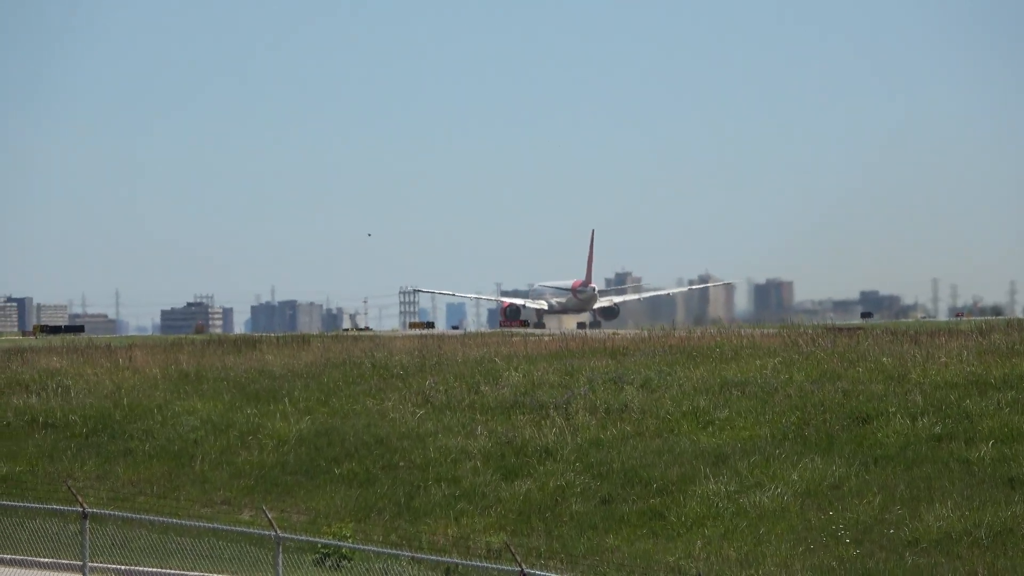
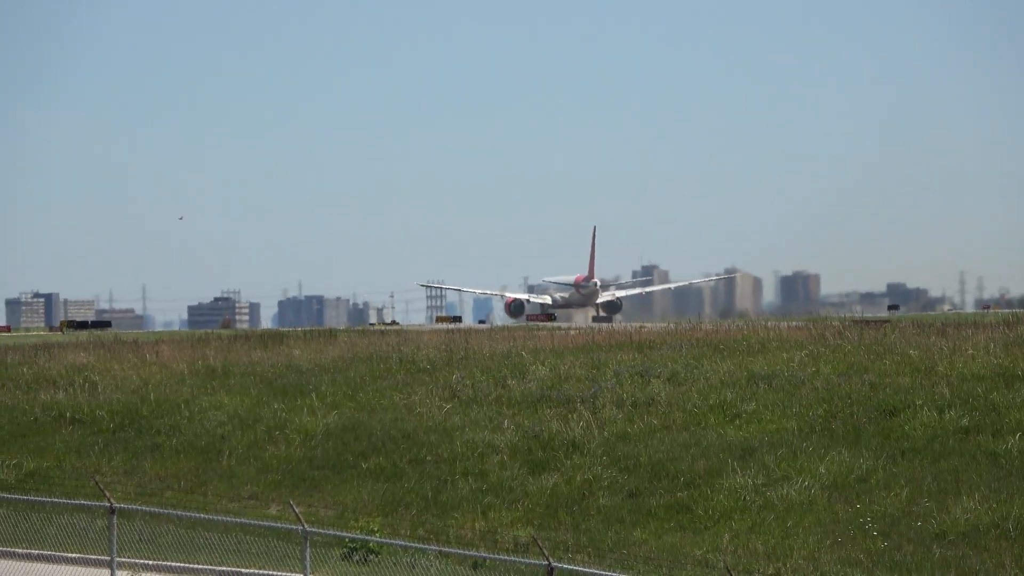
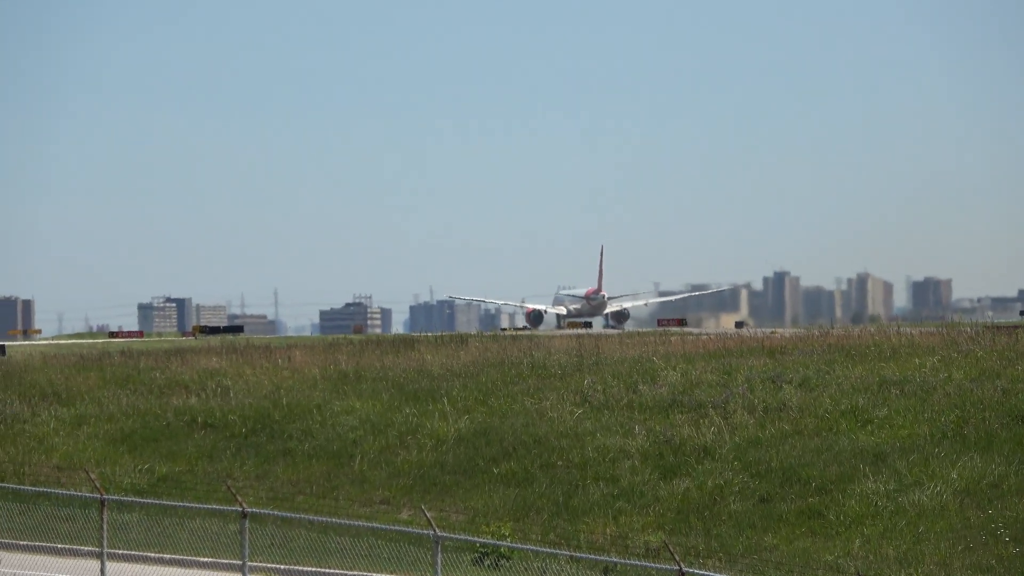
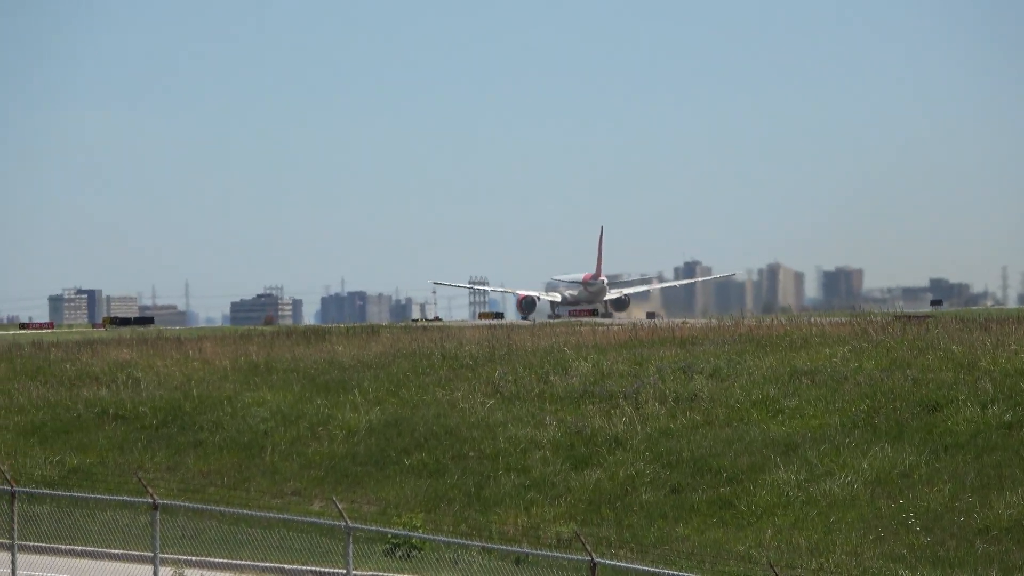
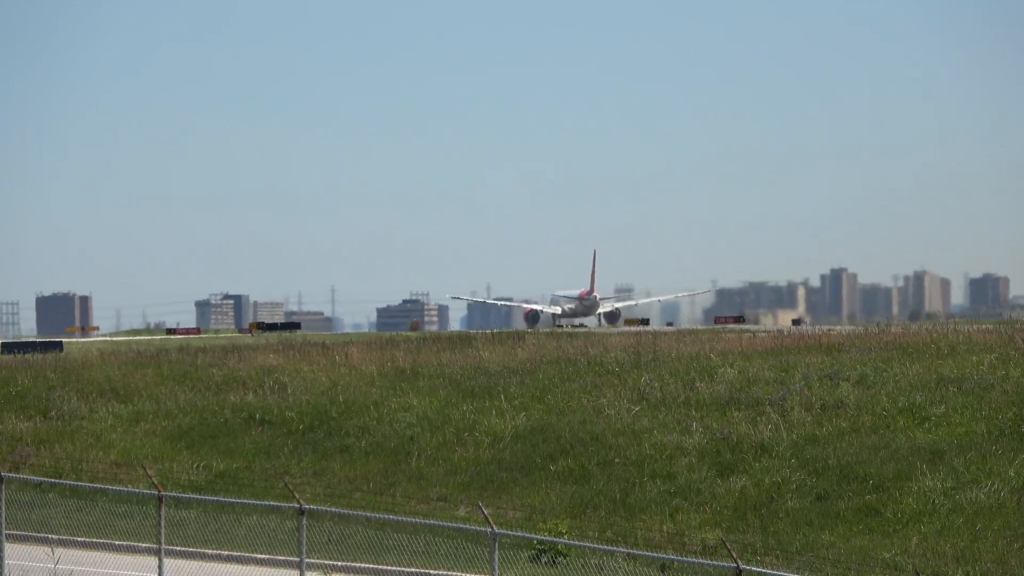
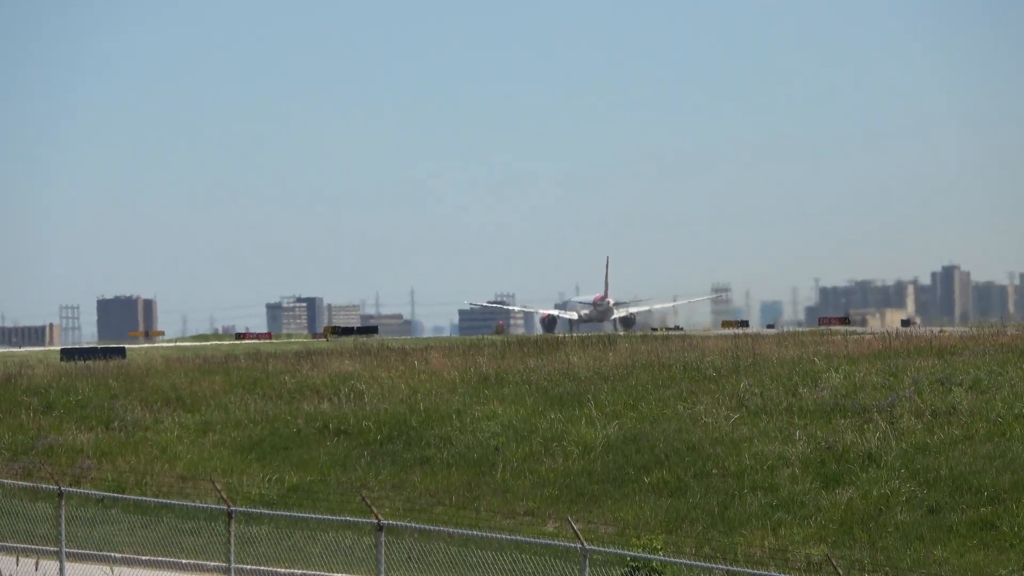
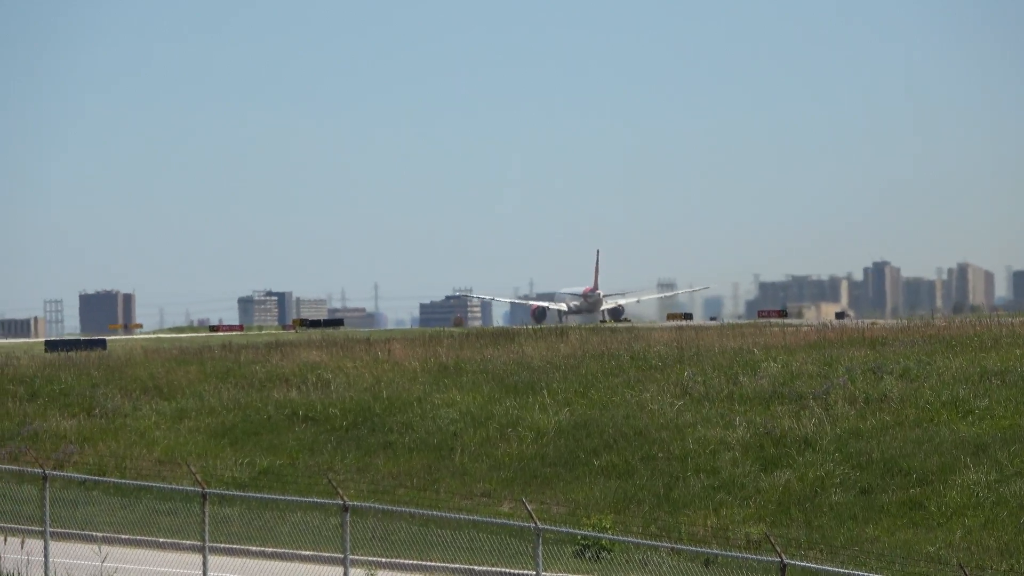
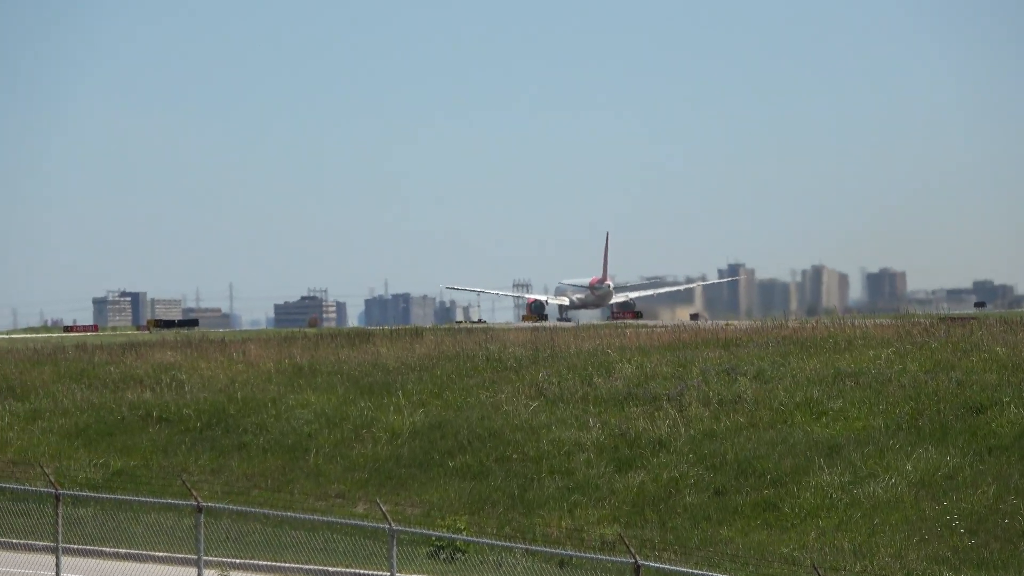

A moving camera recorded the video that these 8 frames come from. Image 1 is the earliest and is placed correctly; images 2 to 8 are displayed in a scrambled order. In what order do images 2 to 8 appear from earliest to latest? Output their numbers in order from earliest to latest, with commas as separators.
2, 4, 8, 3, 5, 7, 6
